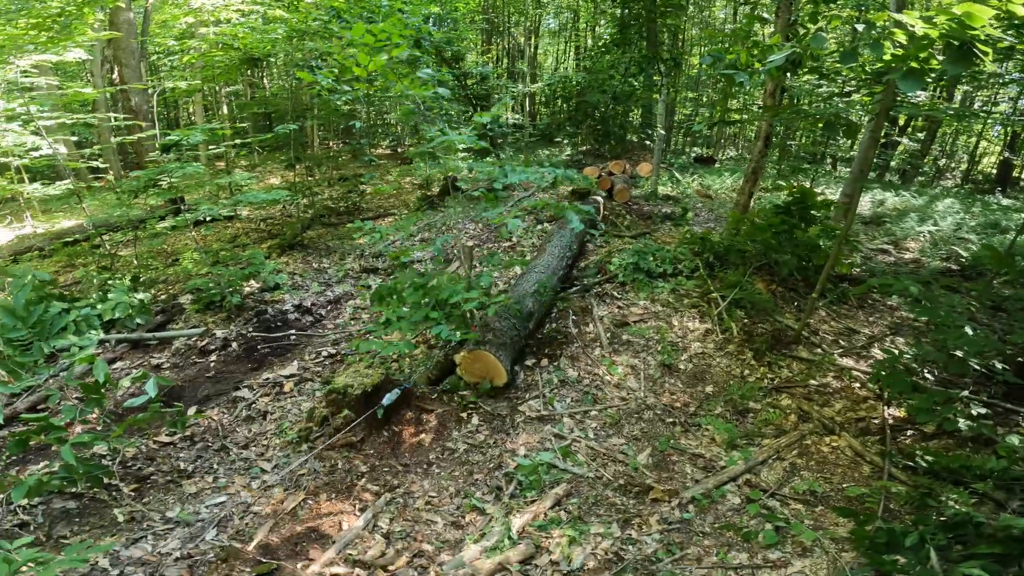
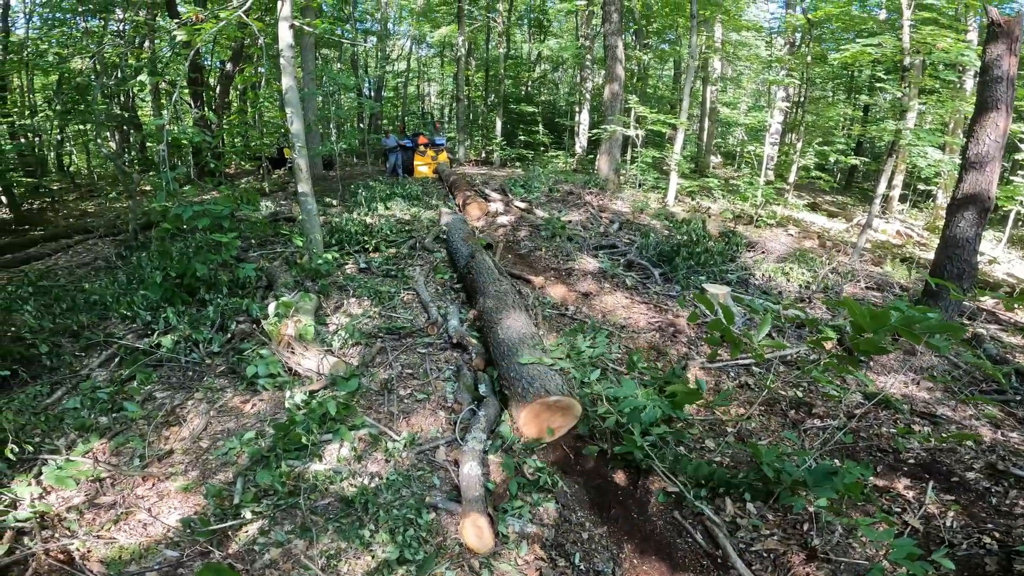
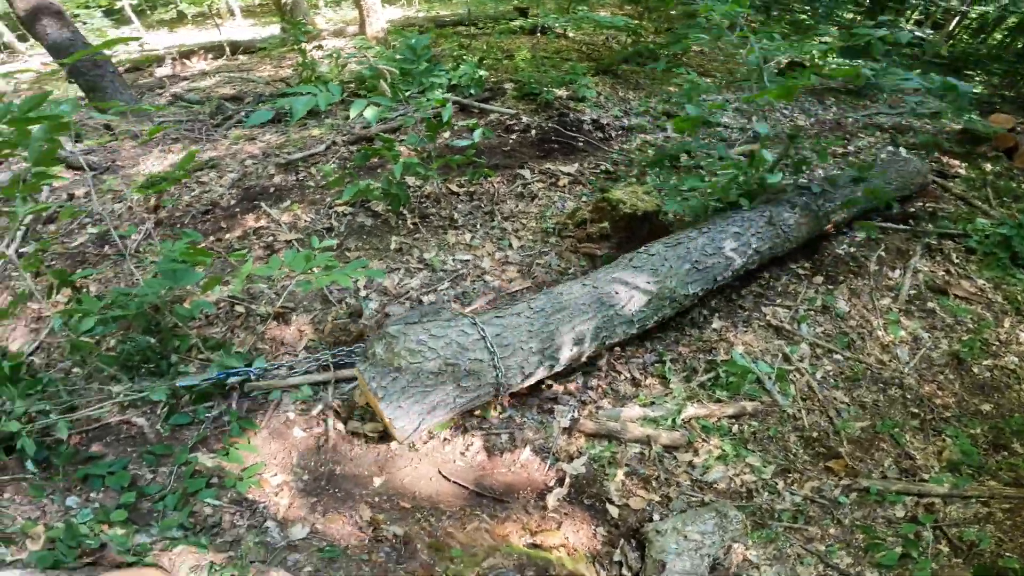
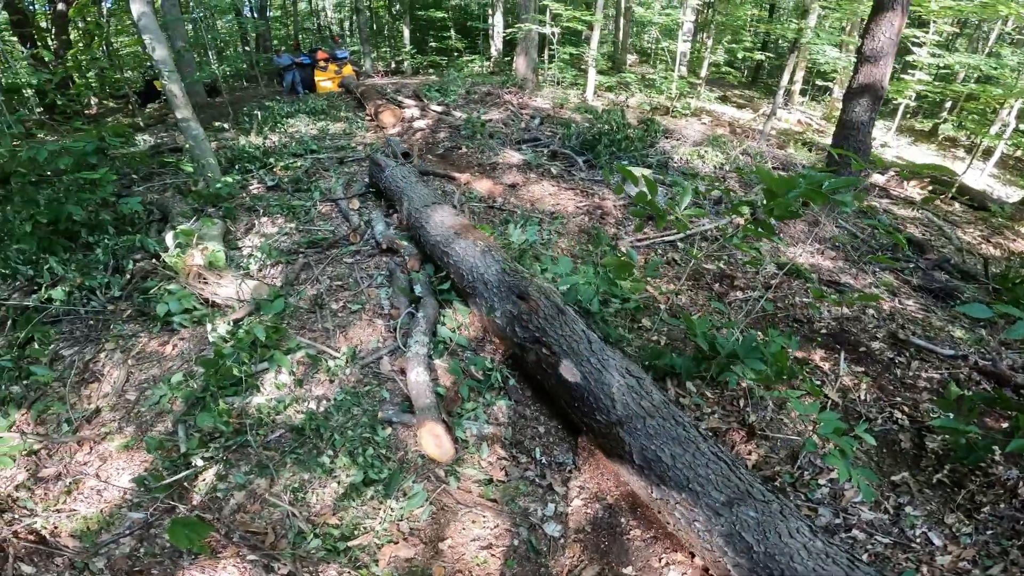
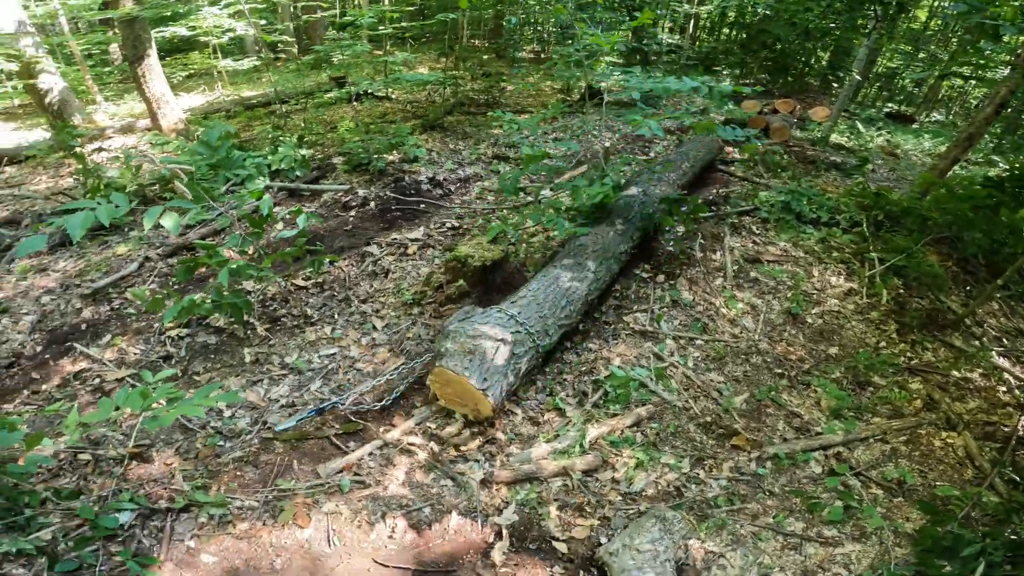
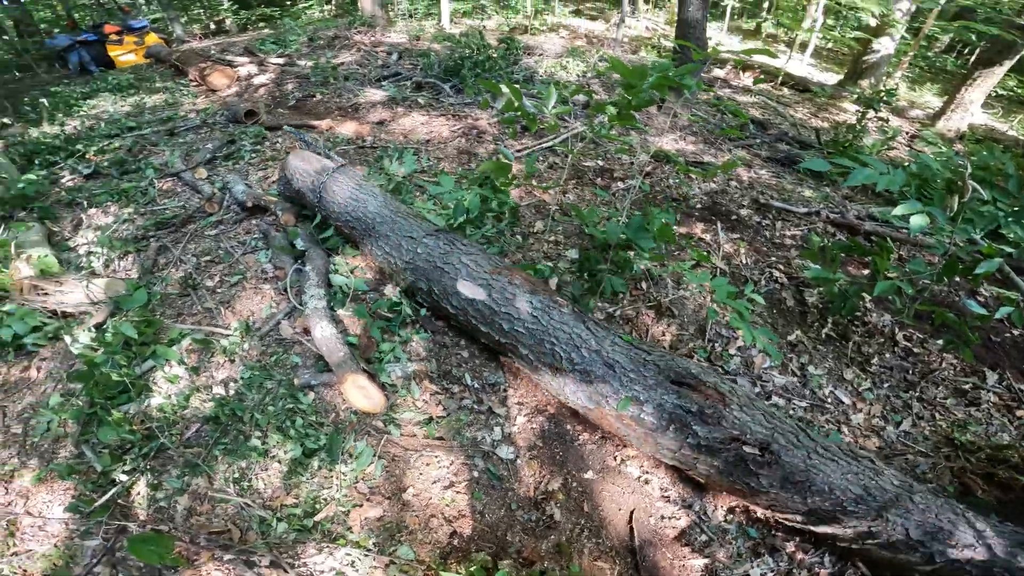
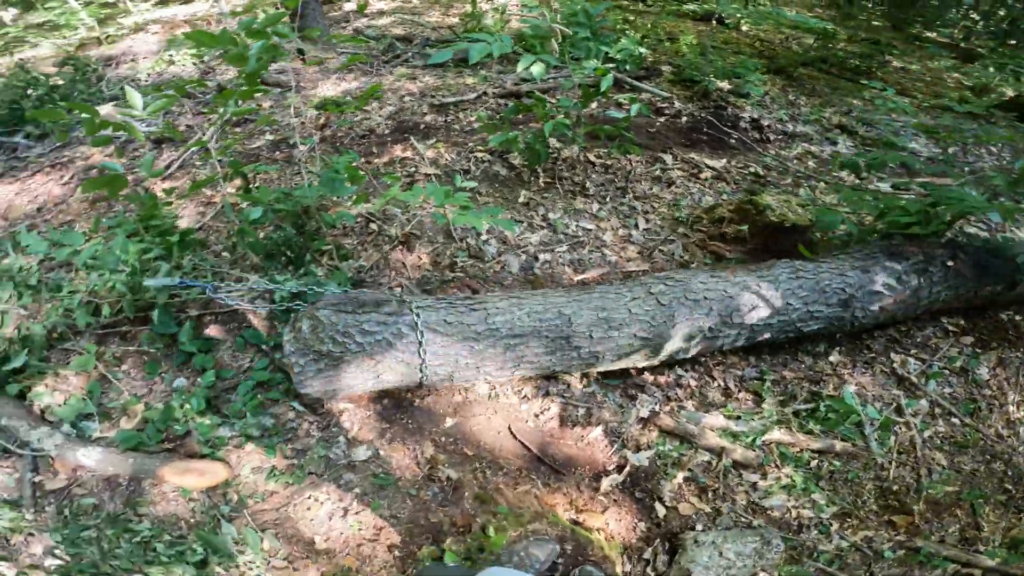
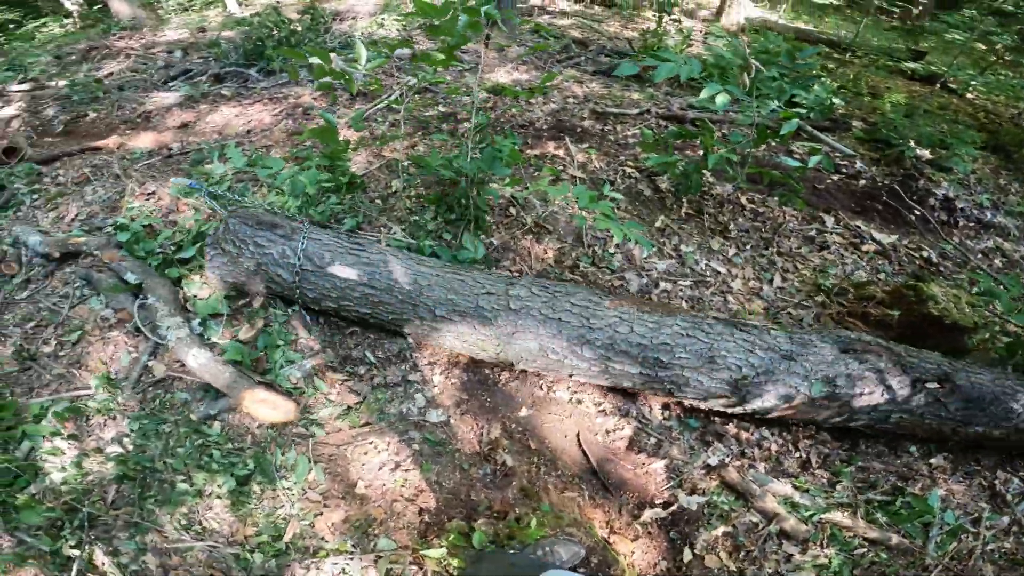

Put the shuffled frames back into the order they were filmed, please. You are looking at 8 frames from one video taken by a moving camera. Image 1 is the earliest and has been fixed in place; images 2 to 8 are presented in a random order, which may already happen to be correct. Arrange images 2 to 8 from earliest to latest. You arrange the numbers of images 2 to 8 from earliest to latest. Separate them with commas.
5, 3, 7, 8, 6, 4, 2
